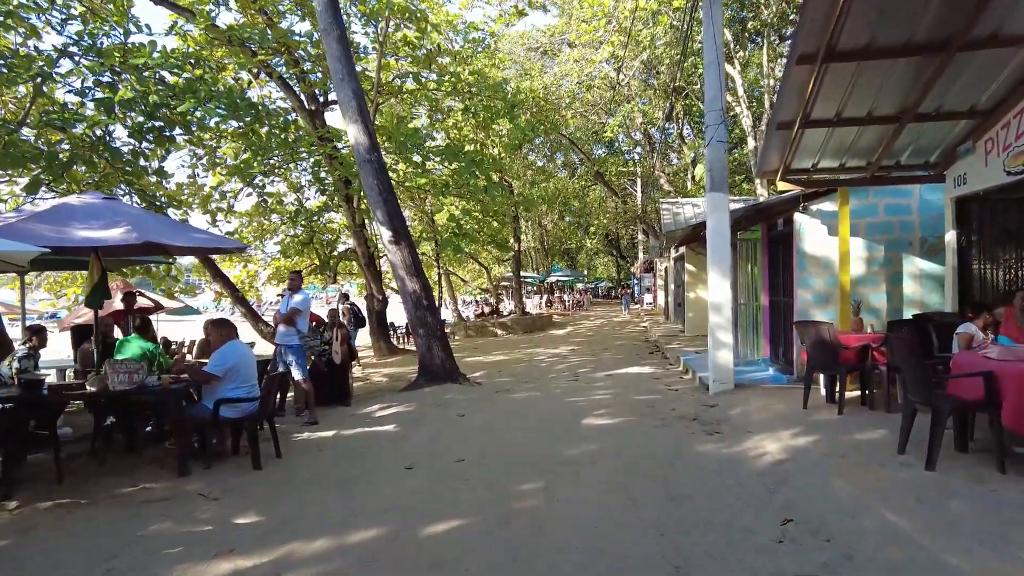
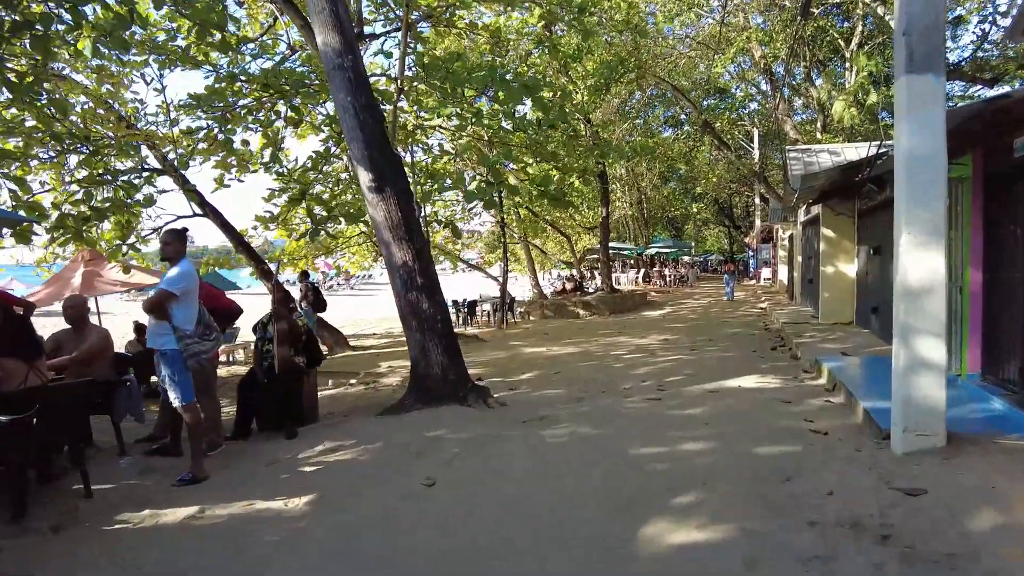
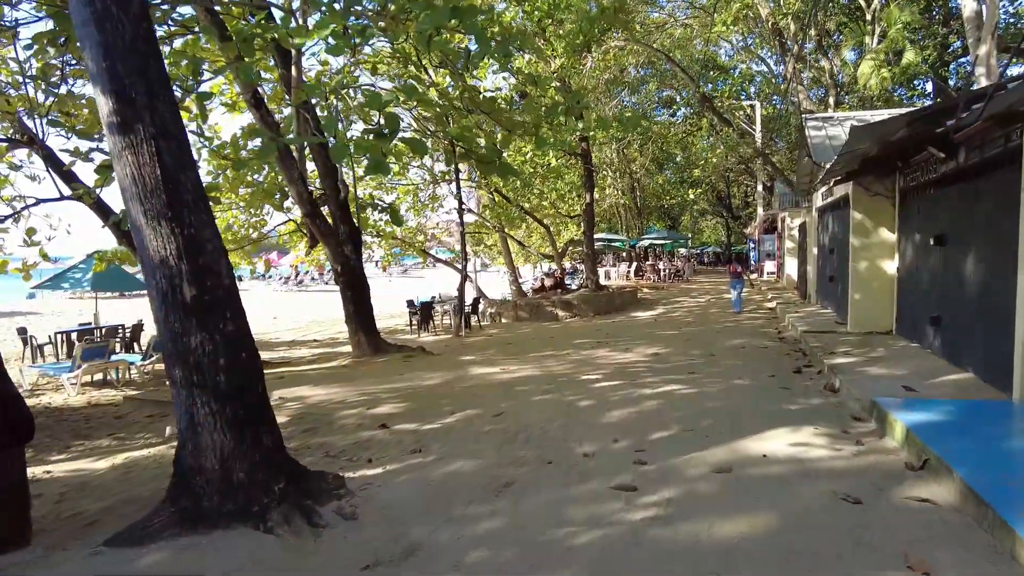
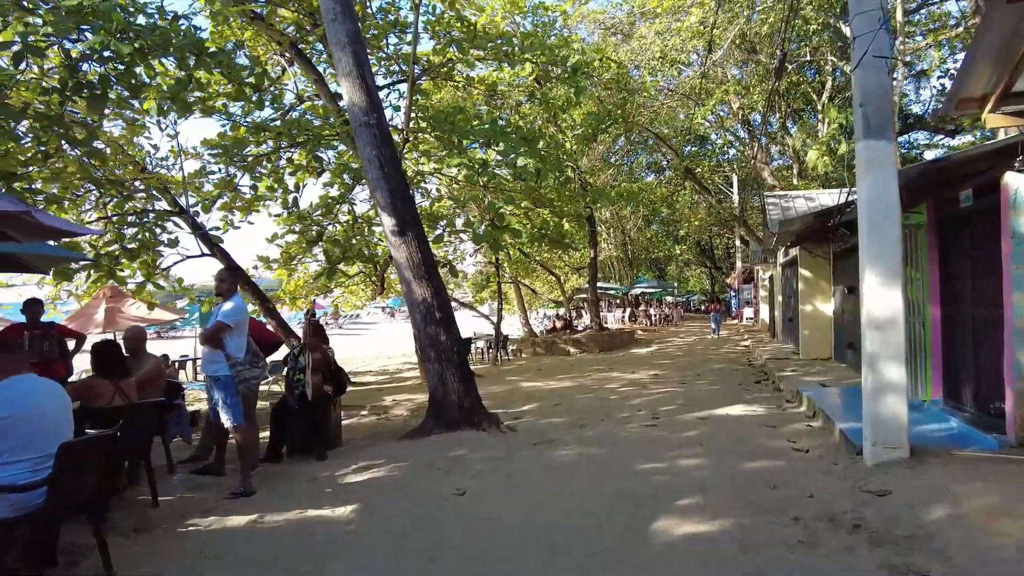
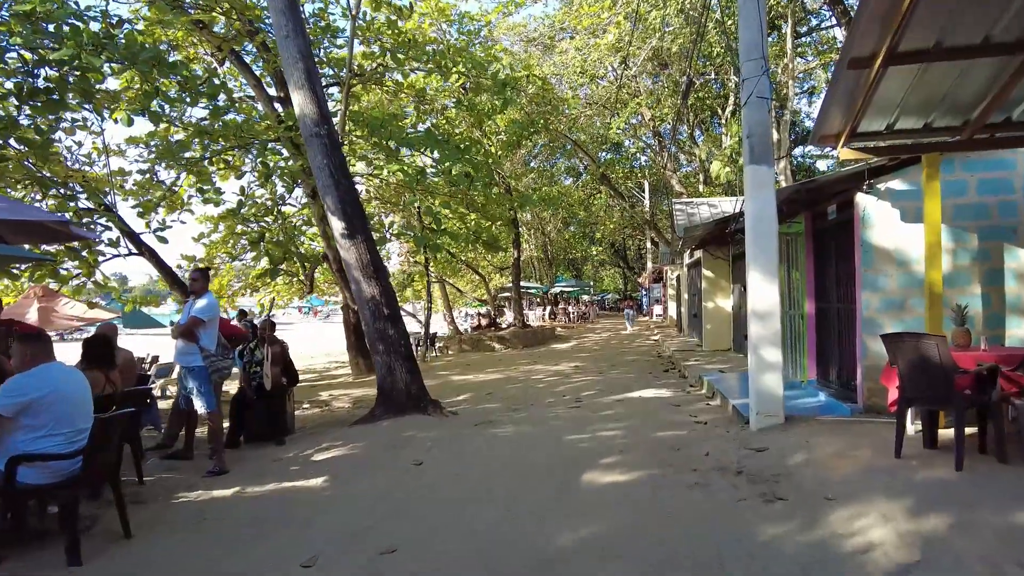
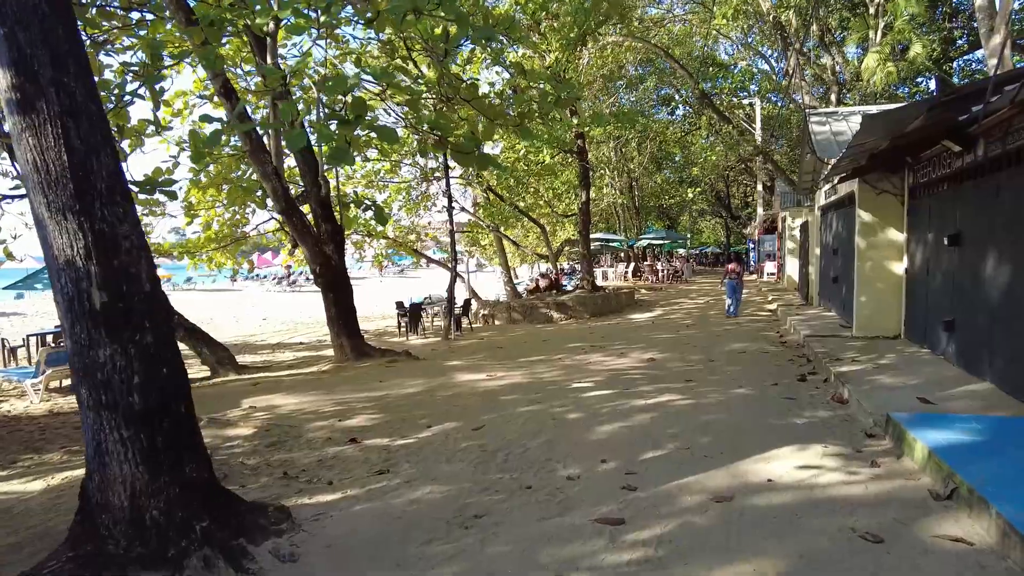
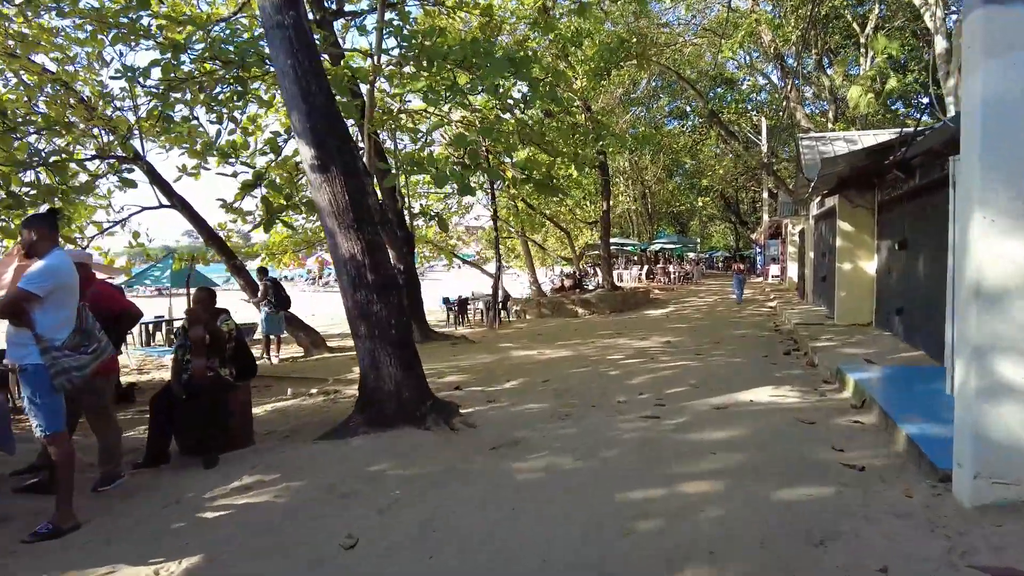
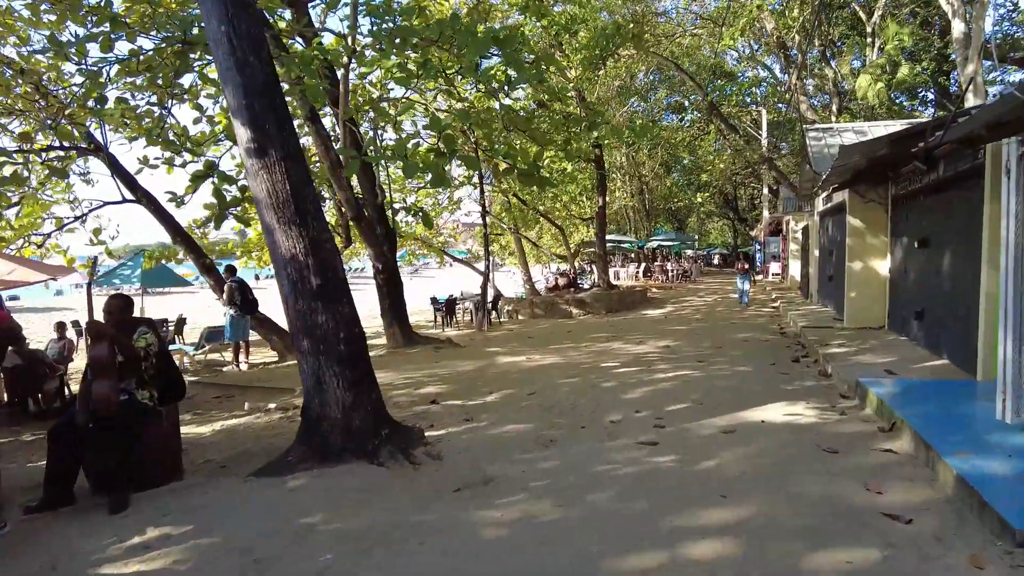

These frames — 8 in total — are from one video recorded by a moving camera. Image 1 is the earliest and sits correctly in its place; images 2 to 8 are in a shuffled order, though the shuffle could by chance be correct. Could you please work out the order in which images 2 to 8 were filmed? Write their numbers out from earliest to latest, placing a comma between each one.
5, 4, 2, 7, 8, 3, 6
